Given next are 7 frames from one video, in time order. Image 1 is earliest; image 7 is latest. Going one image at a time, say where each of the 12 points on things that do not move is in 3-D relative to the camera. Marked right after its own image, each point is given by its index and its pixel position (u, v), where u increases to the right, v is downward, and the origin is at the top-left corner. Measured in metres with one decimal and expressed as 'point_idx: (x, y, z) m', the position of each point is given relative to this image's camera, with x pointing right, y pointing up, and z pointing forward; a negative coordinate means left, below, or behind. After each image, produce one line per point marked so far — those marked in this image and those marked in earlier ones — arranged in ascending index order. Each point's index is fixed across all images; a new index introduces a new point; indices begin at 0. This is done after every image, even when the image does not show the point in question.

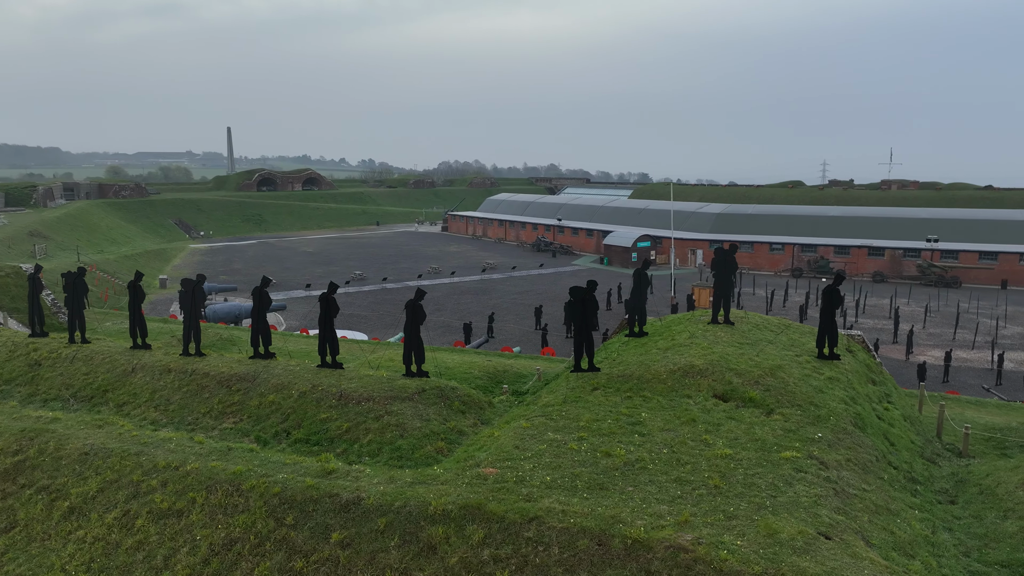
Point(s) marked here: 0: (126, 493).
0: (-6.6, -3.5, +12.3) m
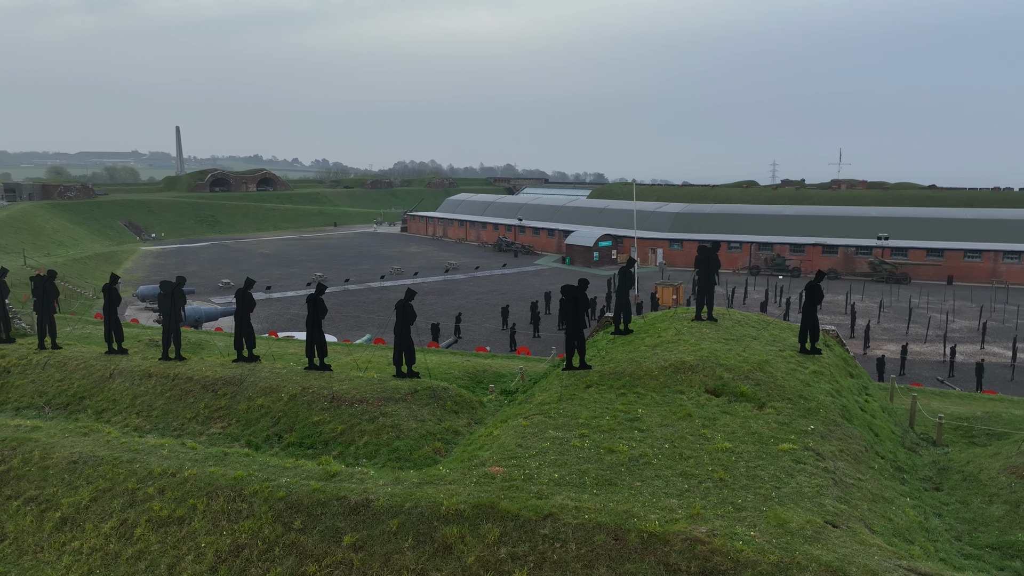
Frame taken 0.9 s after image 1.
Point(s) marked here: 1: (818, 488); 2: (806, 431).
0: (-6.5, -3.5, +11.9) m
1: (+4.9, -3.2, +11.5) m
2: (+5.7, -2.8, +13.8) m
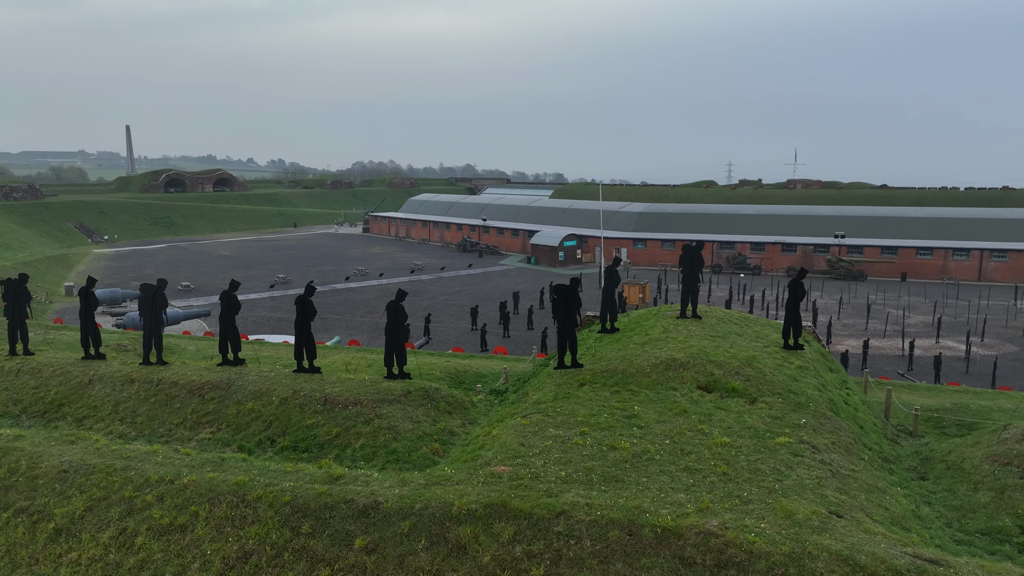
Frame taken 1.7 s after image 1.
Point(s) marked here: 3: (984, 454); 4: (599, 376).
0: (-6.3, -3.6, +11.6) m
1: (+5.1, -3.2, +11.8) m
2: (+5.7, -2.7, +14.2) m
3: (+9.4, -3.3, +14.2) m
4: (+2.0, -2.0, +16.8) m
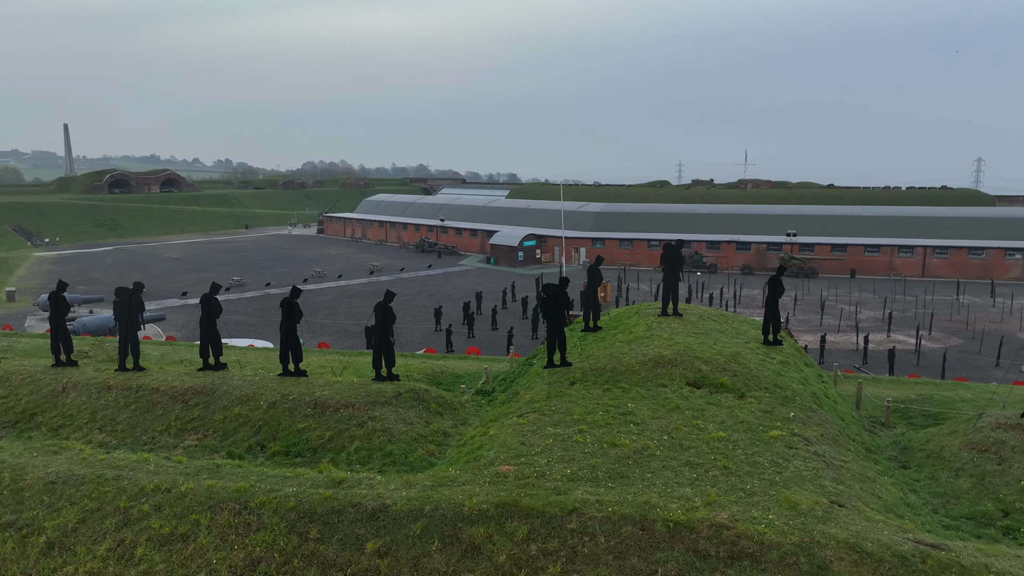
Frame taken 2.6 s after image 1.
0: (-6.2, -3.7, +11.2) m
1: (+5.2, -3.1, +12.2) m
2: (+5.6, -2.6, +14.5) m
3: (+9.3, -3.2, +14.8) m
4: (+1.8, -2.0, +16.9) m
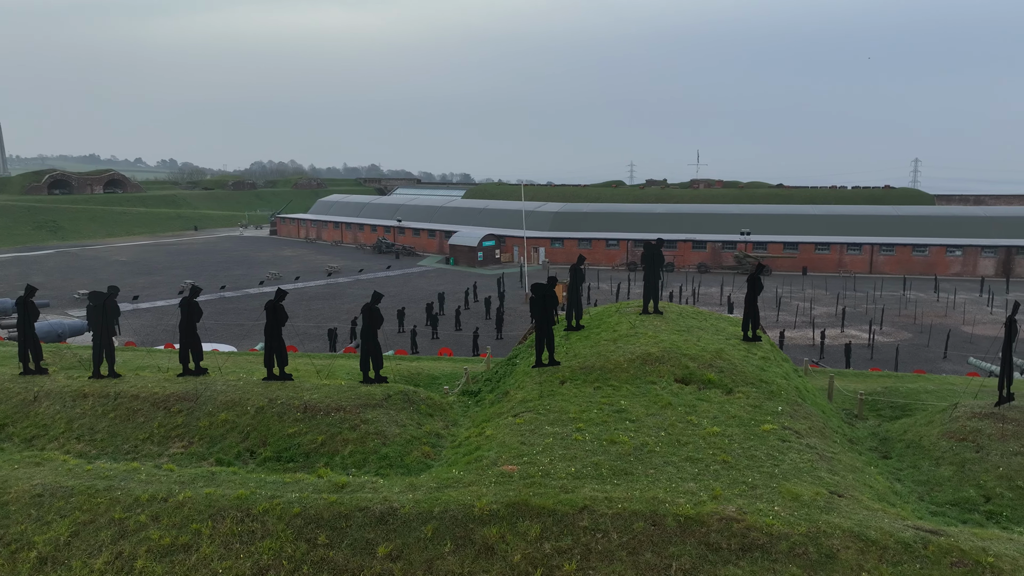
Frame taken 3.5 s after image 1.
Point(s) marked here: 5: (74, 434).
0: (-6.1, -3.7, +10.9) m
1: (+5.2, -3.0, +12.5) m
2: (+5.5, -2.6, +14.9) m
3: (+9.2, -3.1, +15.4) m
4: (+1.6, -2.0, +17.0) m
5: (-9.3, -3.1, +15.3) m
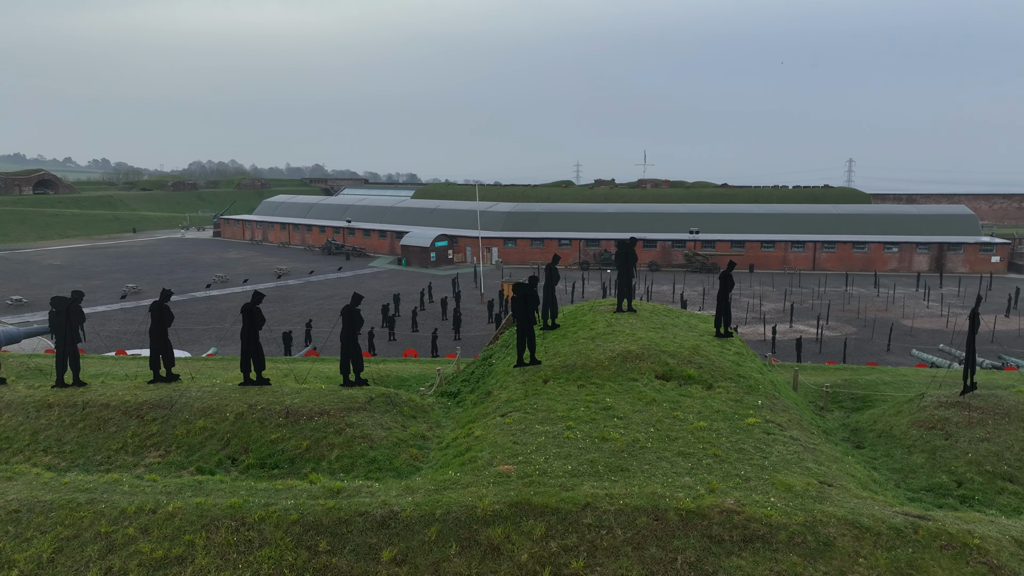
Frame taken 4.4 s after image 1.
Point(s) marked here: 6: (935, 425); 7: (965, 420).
0: (-6.0, -3.8, +10.4) m
1: (+5.1, -3.0, +12.9) m
2: (+5.2, -2.5, +15.3) m
3: (+8.9, -3.0, +16.1) m
4: (+1.1, -2.0, +17.1) m
5: (-9.6, -3.2, +14.7) m
6: (+9.0, -2.9, +15.4) m
7: (+9.6, -2.8, +15.2) m
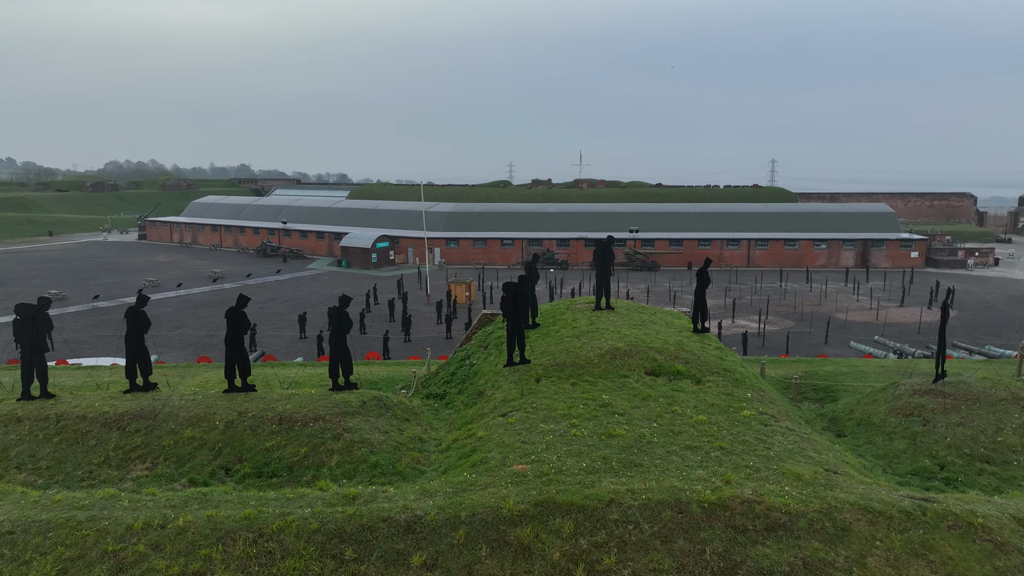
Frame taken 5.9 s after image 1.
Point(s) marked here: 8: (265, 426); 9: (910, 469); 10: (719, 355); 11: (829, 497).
0: (-5.6, -3.8, +9.9) m
1: (+5.3, -2.9, +13.3) m
2: (+5.2, -2.4, +15.7) m
3: (+8.7, -2.8, +16.8) m
4: (+0.9, -1.9, +17.2) m
5: (-9.5, -3.3, +13.8) m
6: (+8.9, -2.8, +16.1) m
7: (+9.5, -2.6, +16.0) m
8: (-5.0, -2.8, +14.5) m
9: (+7.9, -3.6, +14.3) m
10: (+5.4, -1.7, +18.7) m
11: (+4.9, -3.2, +11.1) m
